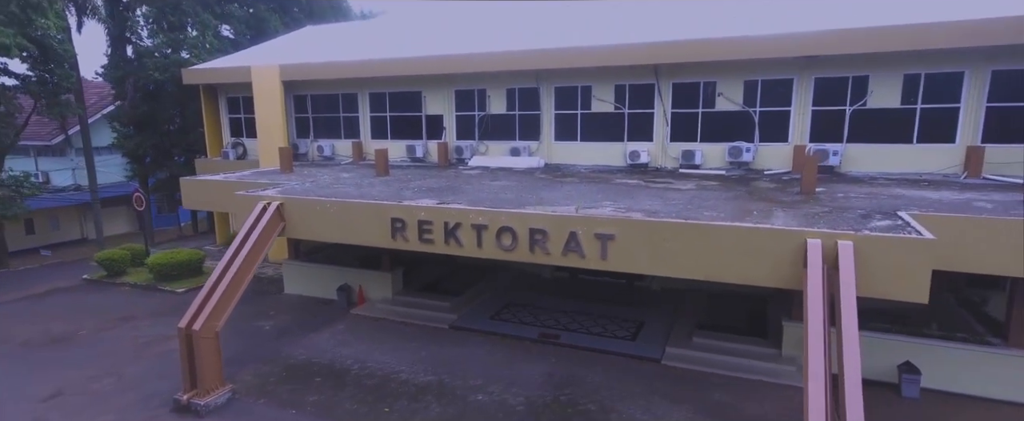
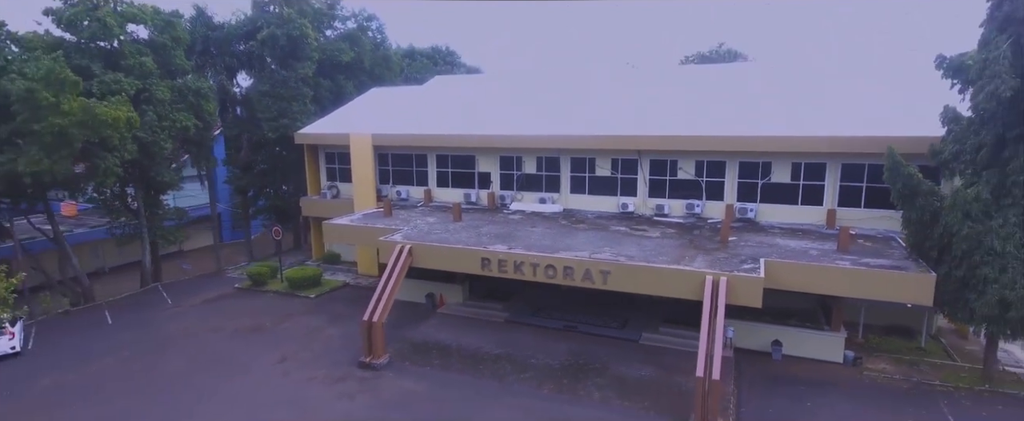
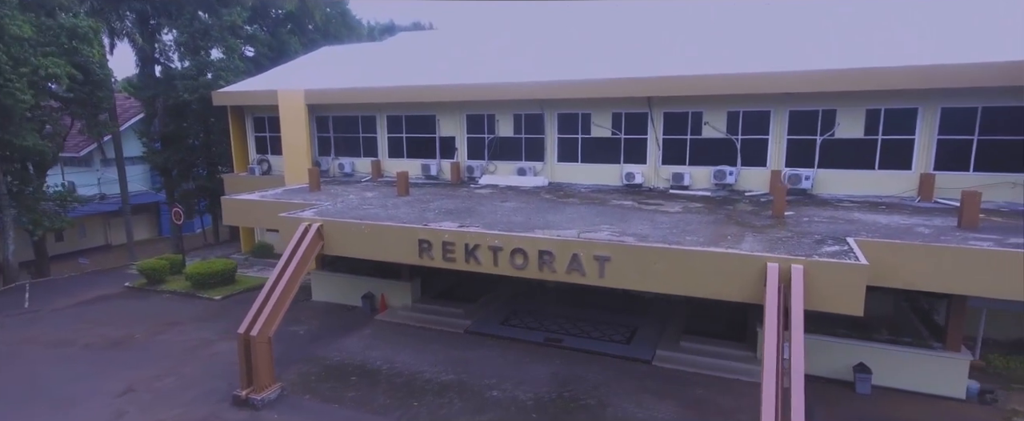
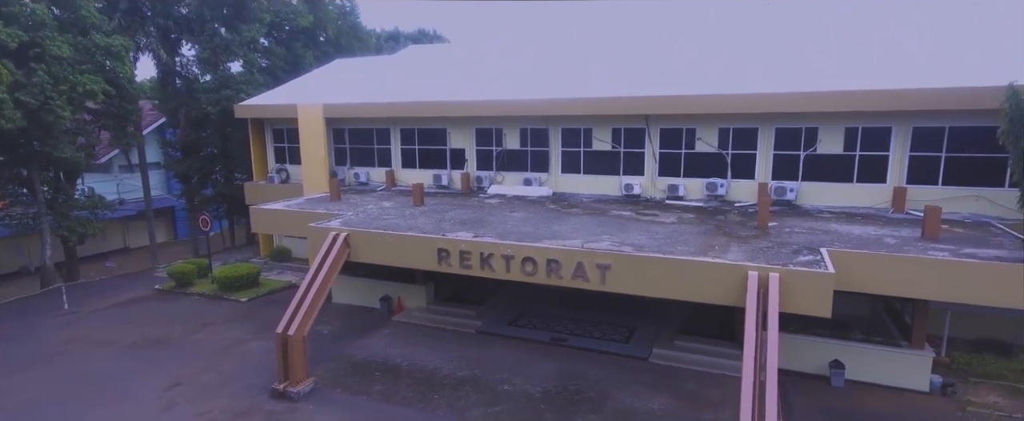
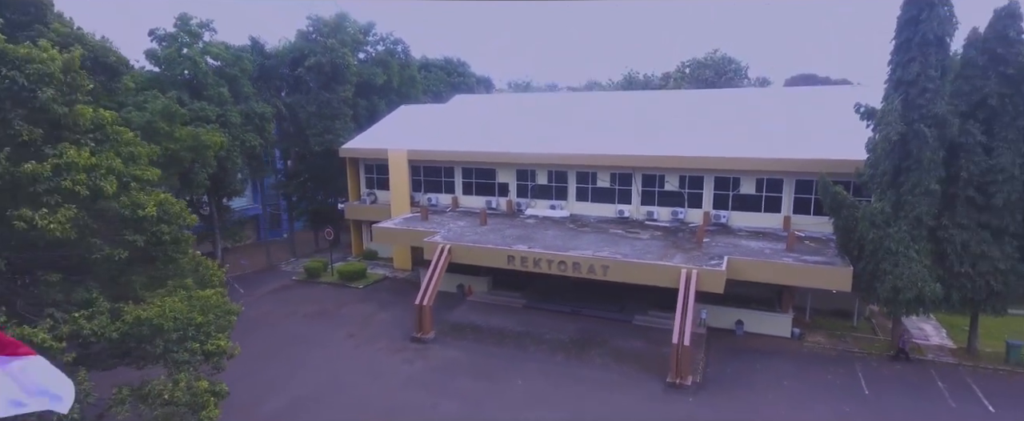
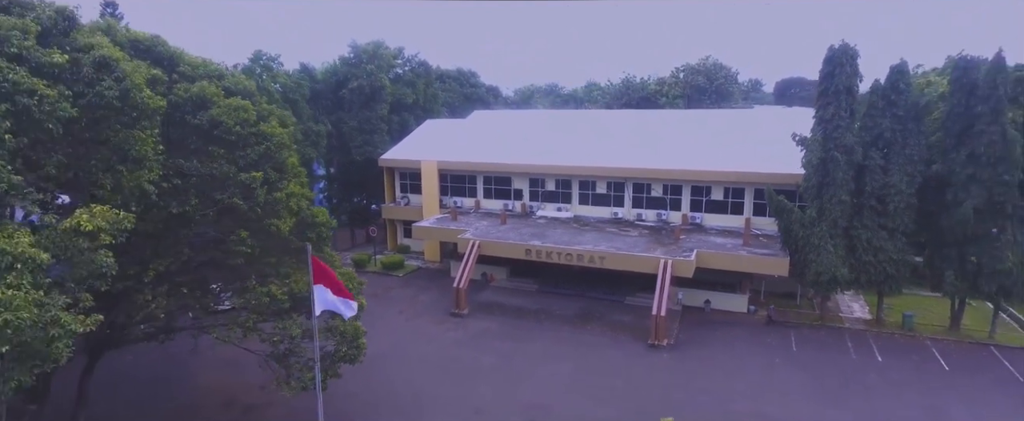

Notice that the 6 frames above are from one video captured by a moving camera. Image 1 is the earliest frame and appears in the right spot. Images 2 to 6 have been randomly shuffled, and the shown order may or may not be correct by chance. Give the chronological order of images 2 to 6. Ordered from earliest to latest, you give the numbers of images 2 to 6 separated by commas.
3, 4, 2, 5, 6
